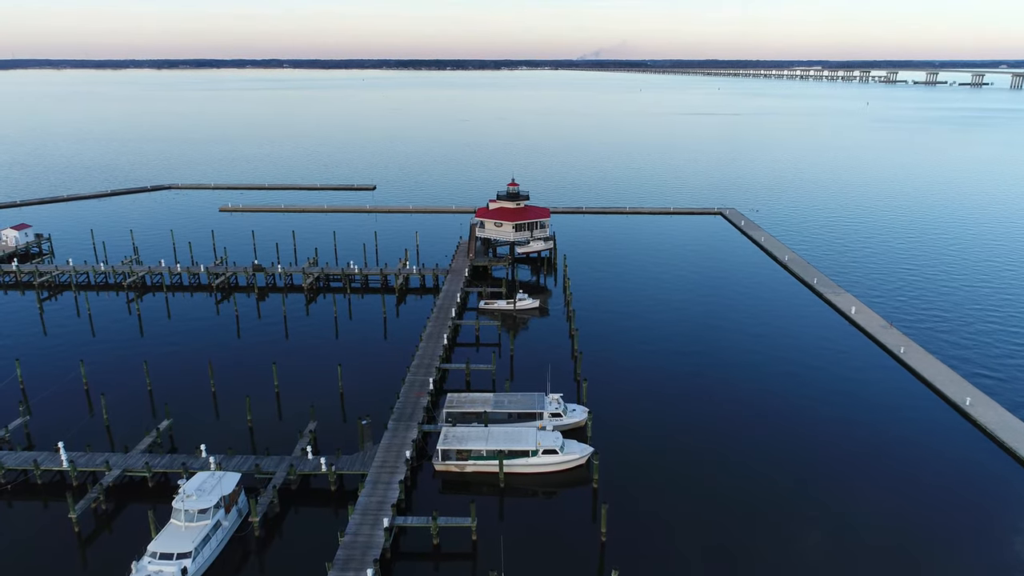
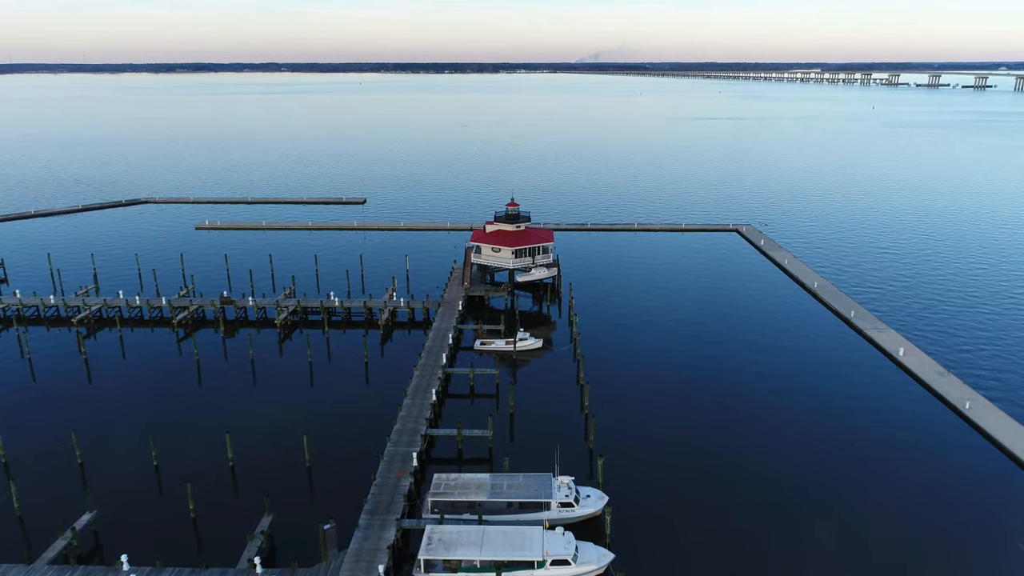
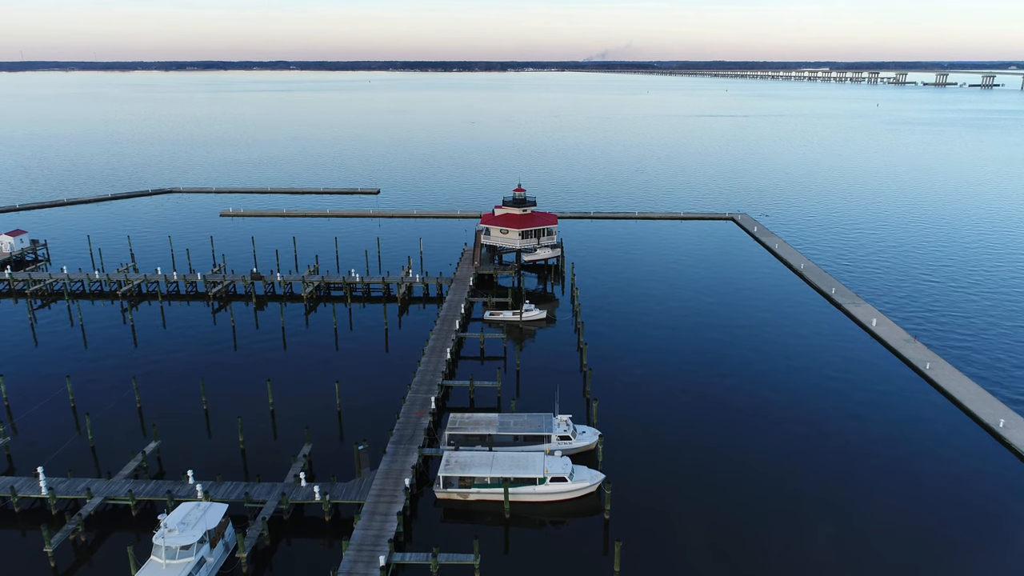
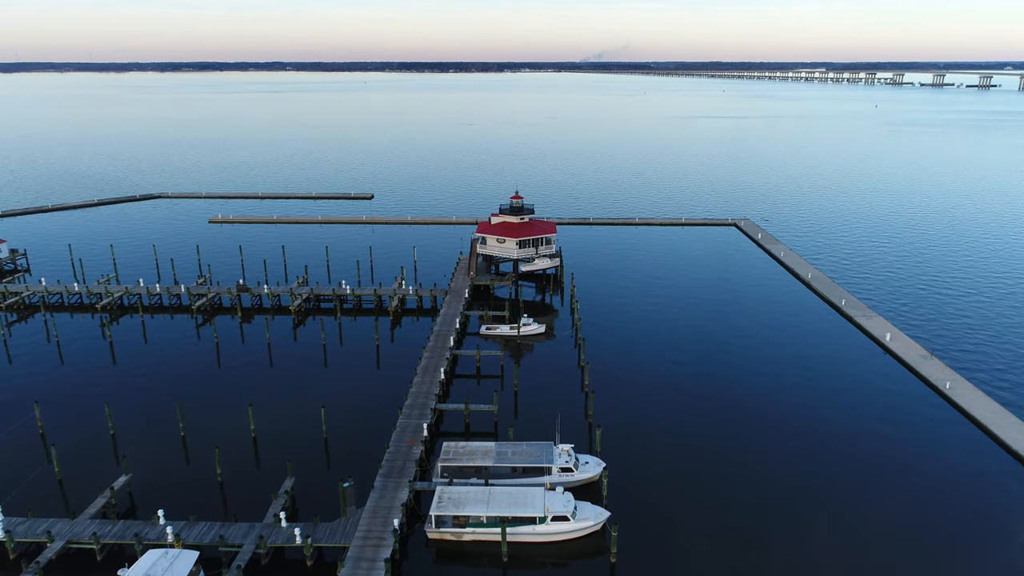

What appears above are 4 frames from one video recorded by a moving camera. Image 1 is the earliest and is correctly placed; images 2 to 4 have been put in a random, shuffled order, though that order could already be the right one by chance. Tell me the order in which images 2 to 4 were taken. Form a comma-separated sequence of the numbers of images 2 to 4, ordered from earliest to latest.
3, 4, 2
